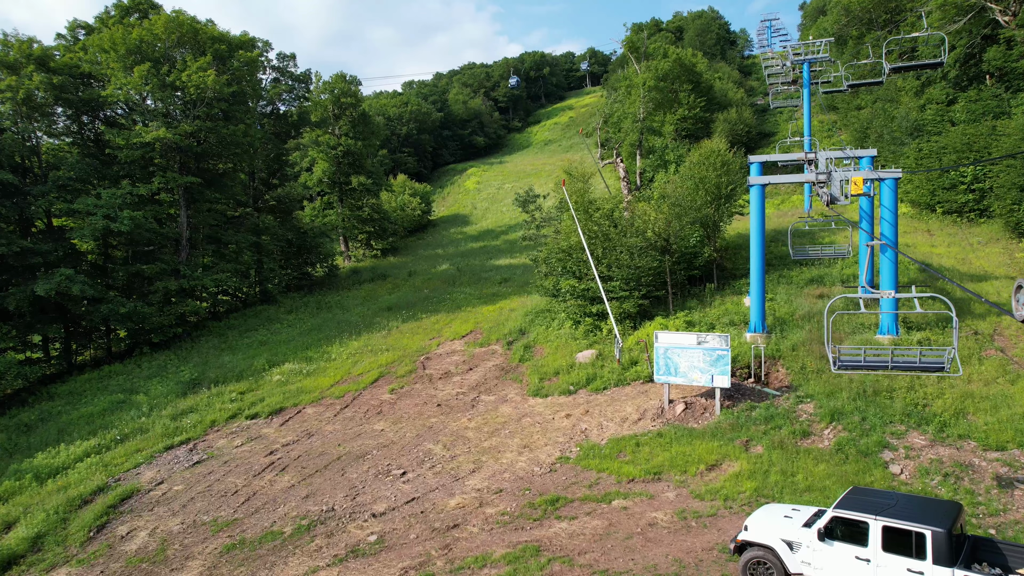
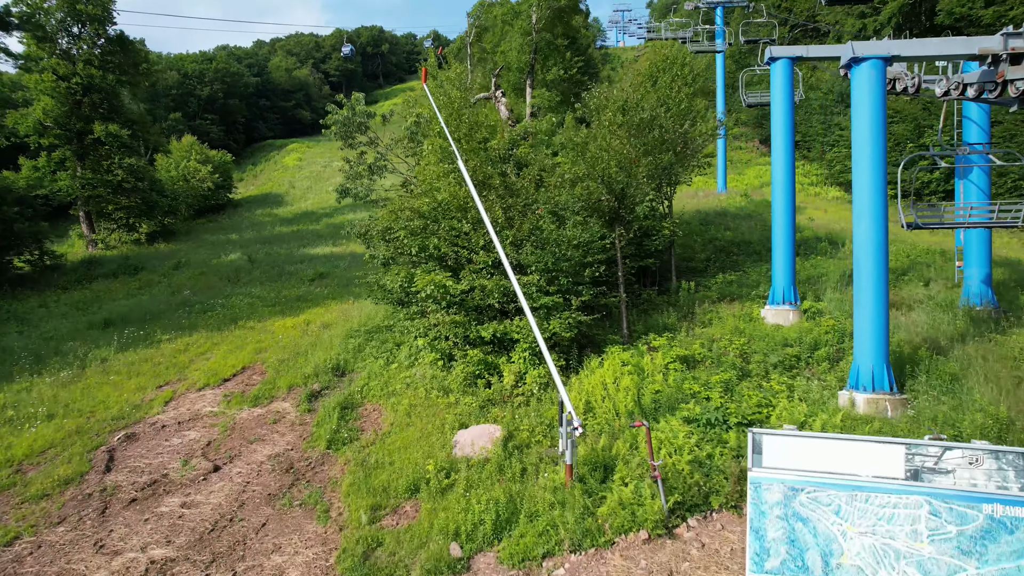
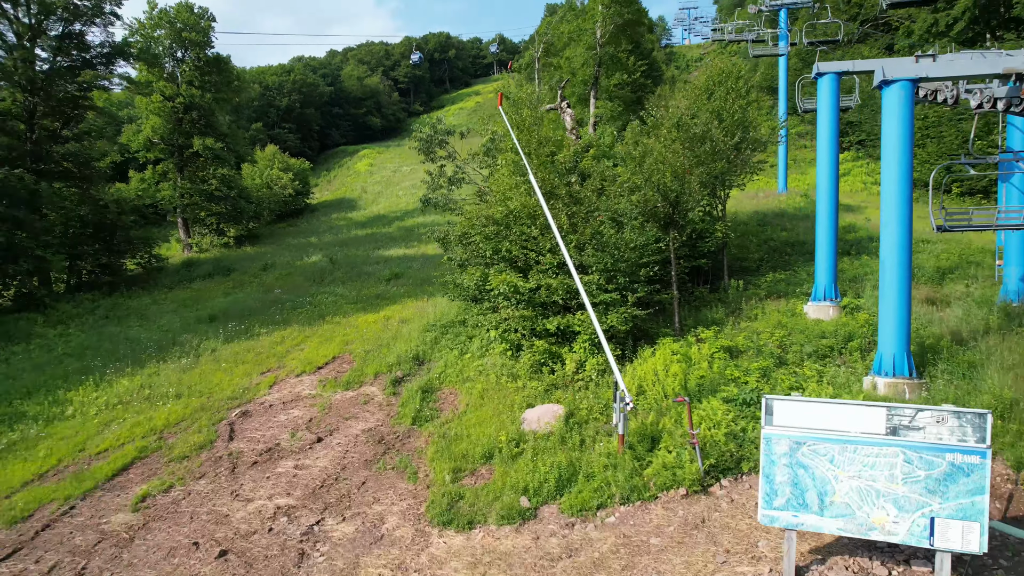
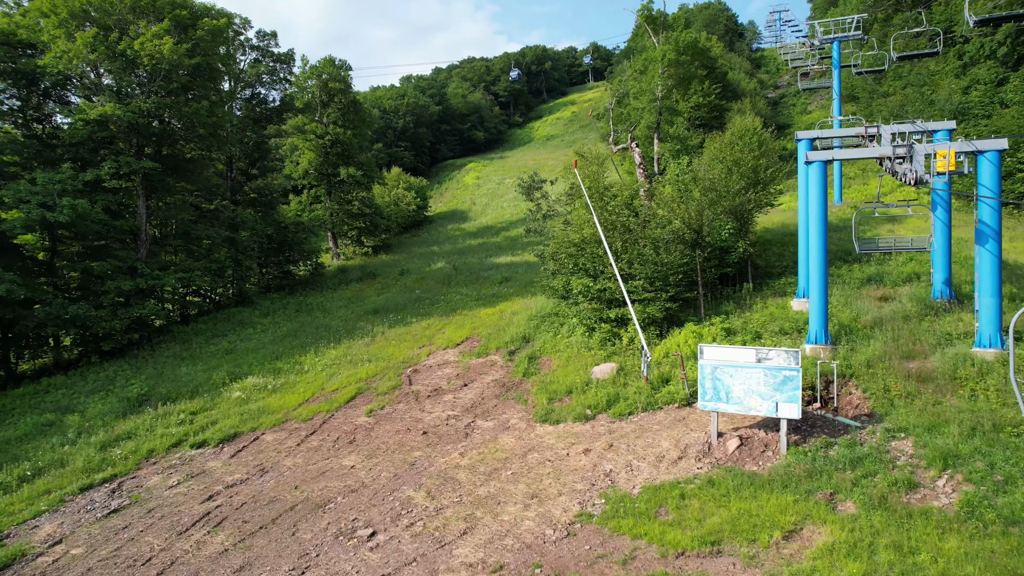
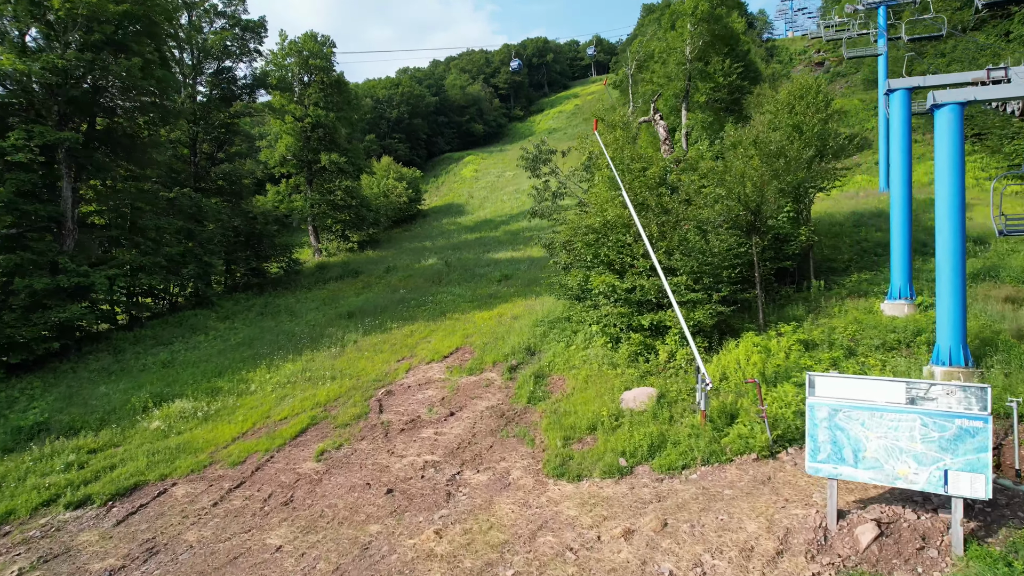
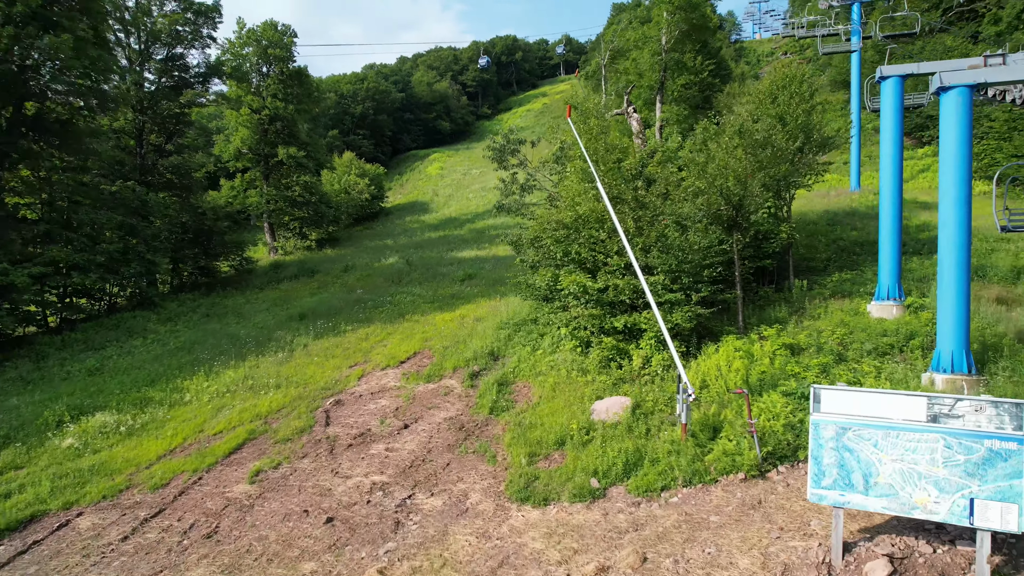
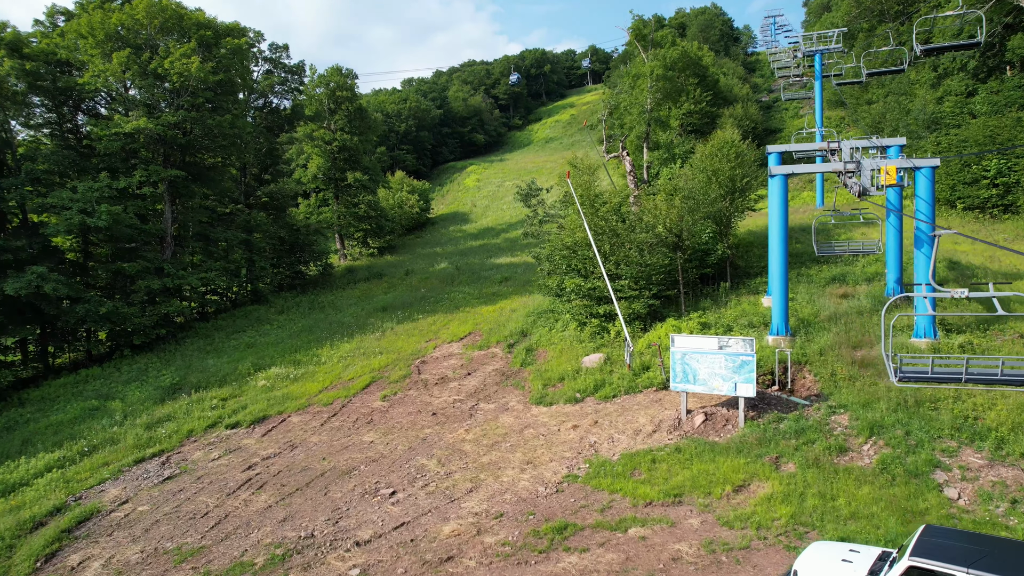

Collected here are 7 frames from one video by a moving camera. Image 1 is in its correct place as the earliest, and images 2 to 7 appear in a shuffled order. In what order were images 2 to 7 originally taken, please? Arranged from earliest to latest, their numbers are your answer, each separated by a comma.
7, 4, 5, 6, 3, 2
